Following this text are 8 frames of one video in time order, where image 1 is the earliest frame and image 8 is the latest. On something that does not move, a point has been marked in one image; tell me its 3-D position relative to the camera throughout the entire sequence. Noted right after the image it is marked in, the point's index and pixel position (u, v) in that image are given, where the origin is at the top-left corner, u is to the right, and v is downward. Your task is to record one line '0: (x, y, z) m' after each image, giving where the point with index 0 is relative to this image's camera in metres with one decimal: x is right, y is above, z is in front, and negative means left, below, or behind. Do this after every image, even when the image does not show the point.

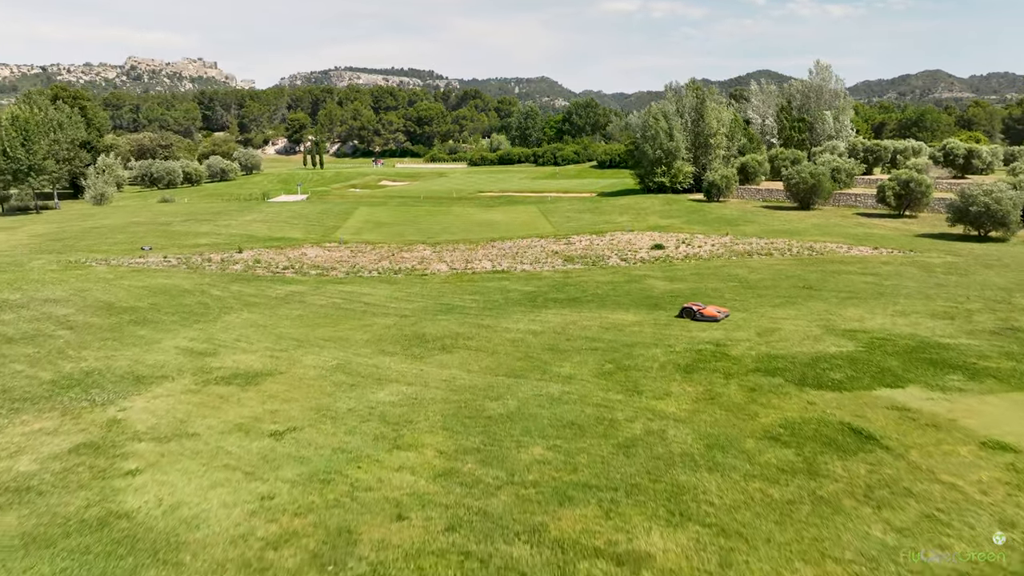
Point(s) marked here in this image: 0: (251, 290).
0: (-7.4, -0.1, +19.7) m
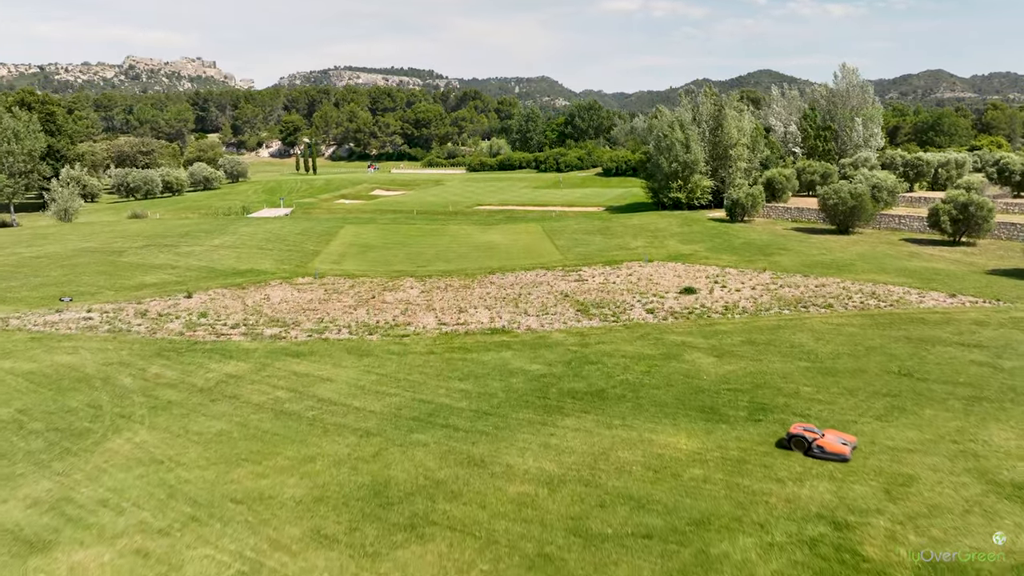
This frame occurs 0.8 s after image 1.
0: (-7.3, -1.8, +15.1) m
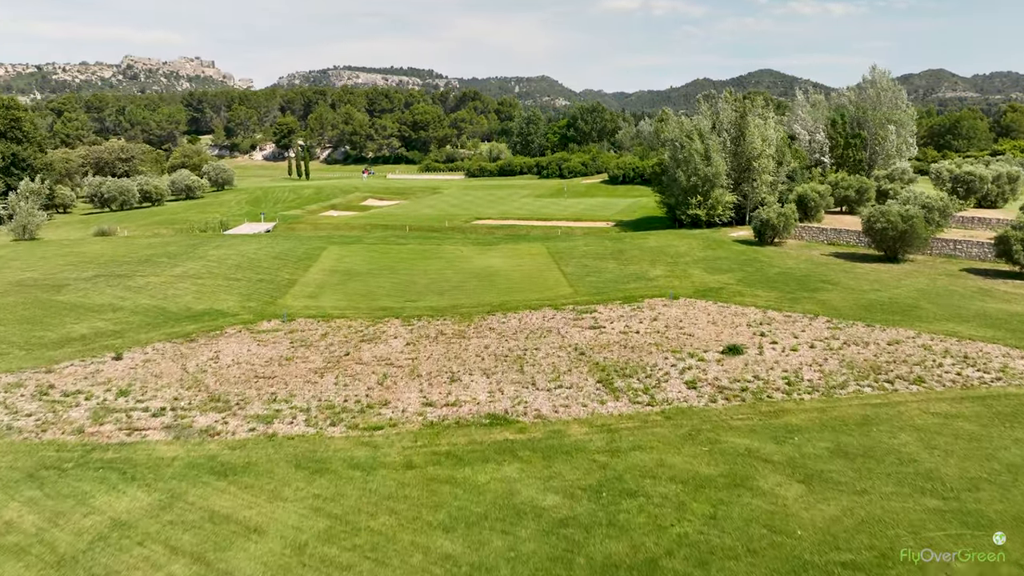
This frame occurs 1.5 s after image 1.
0: (-7.2, -3.5, +10.5) m
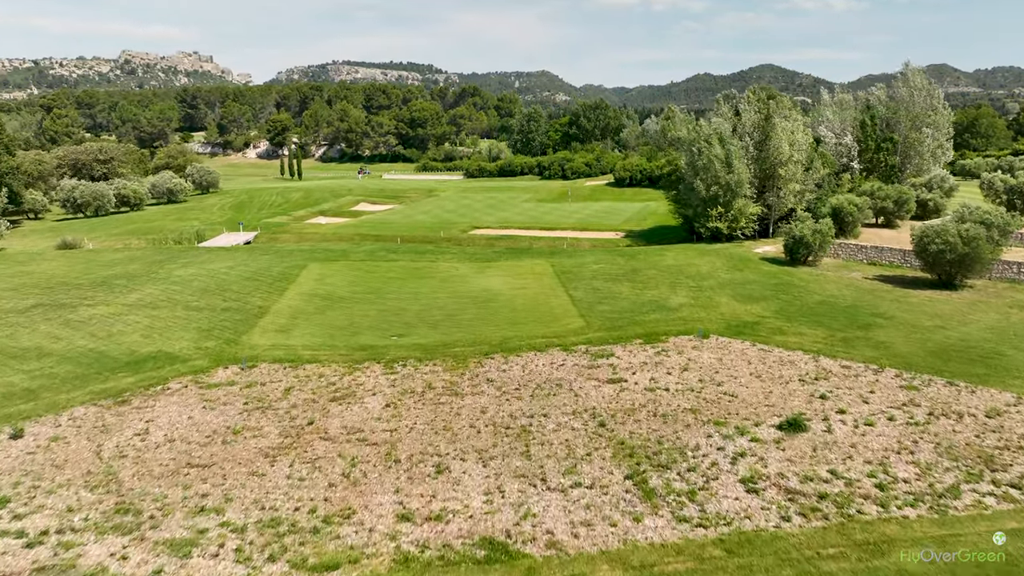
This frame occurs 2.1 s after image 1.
0: (-7.2, -4.9, +6.5) m
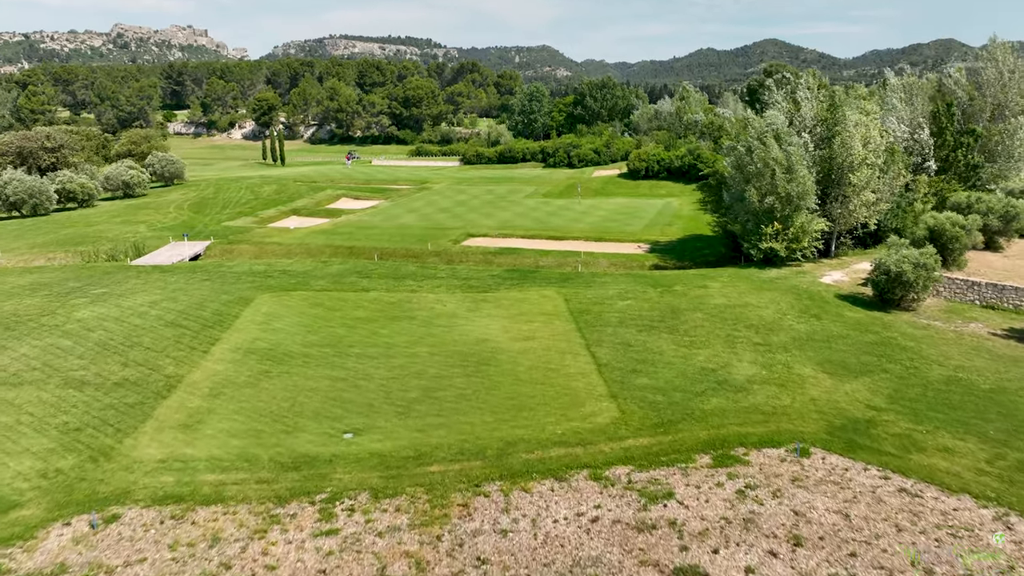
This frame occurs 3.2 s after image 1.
0: (-7.1, -7.6, -1.4) m
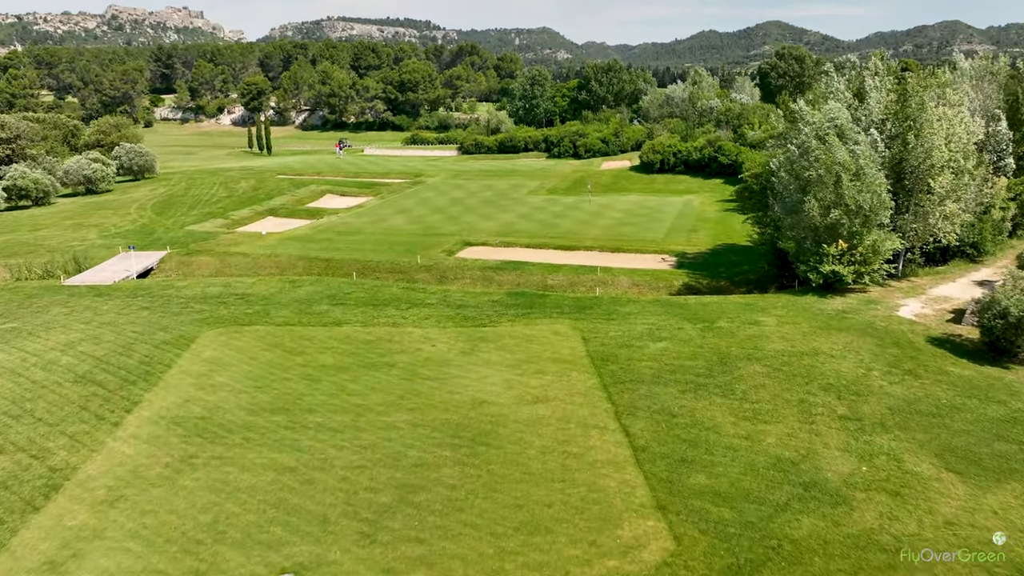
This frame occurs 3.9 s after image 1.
0: (-6.9, -9.6, -6.9) m
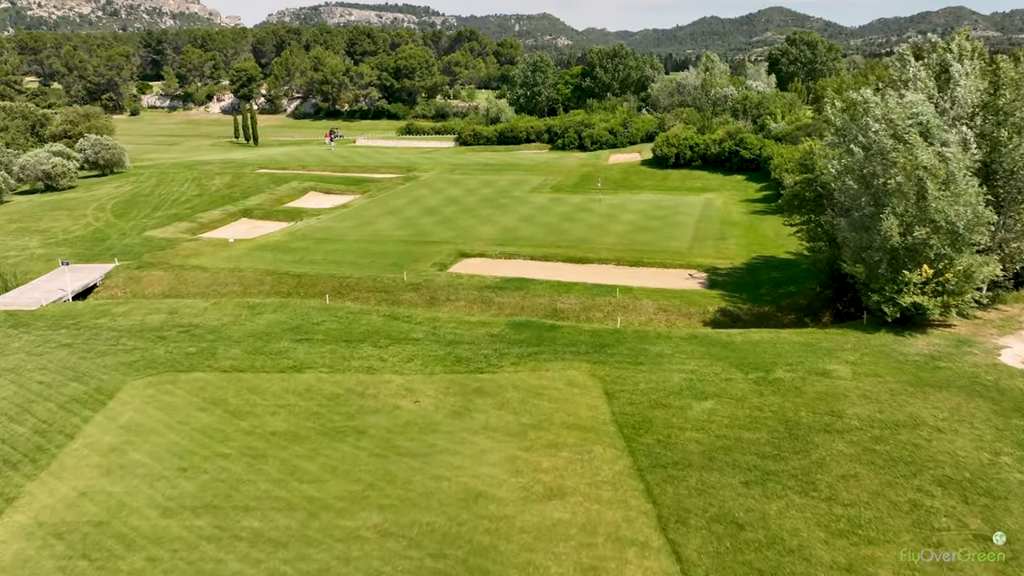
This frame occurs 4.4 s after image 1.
0: (-6.8, -11.2, -11.8) m
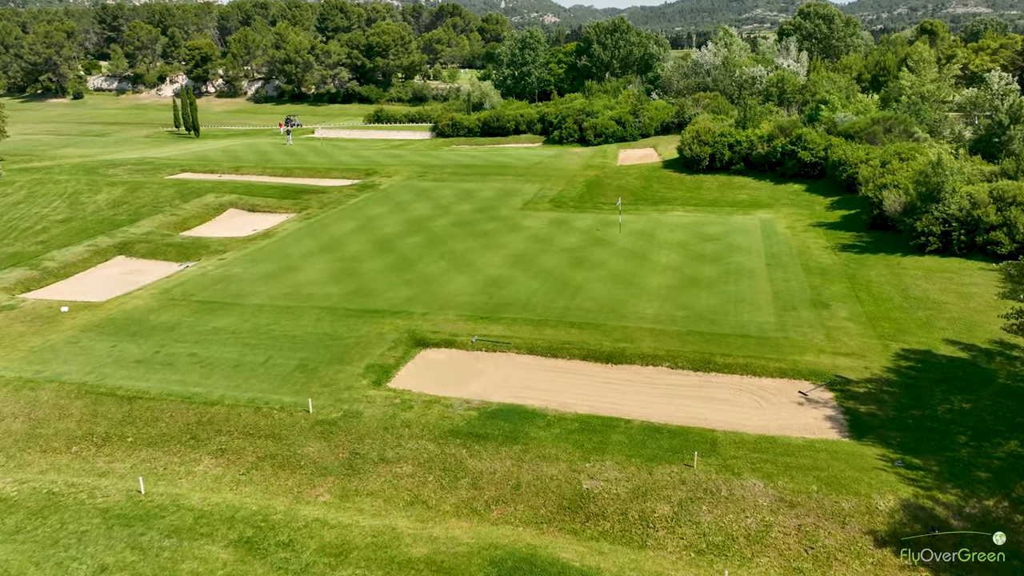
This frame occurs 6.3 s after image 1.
0: (-6.3, -15.8, -24.4) m
